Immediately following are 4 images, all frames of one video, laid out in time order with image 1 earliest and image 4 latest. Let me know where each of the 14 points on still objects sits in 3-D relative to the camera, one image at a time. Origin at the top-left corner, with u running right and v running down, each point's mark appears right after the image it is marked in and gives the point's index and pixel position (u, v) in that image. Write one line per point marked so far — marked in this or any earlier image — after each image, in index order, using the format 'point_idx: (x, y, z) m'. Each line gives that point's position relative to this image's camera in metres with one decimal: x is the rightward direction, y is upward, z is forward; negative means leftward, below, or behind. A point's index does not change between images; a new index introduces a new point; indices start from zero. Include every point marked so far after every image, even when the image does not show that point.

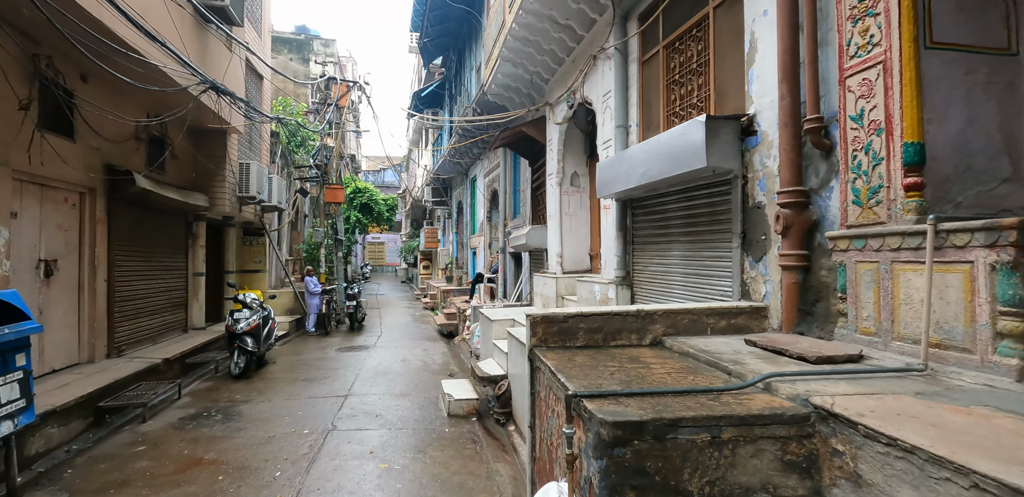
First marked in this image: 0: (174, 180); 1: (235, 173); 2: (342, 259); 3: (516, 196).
0: (-5.8, +1.2, +8.1) m
1: (-5.4, +1.5, +9.2) m
2: (-4.4, -0.3, +12.2) m
3: (+0.1, +1.1, +10.2) m
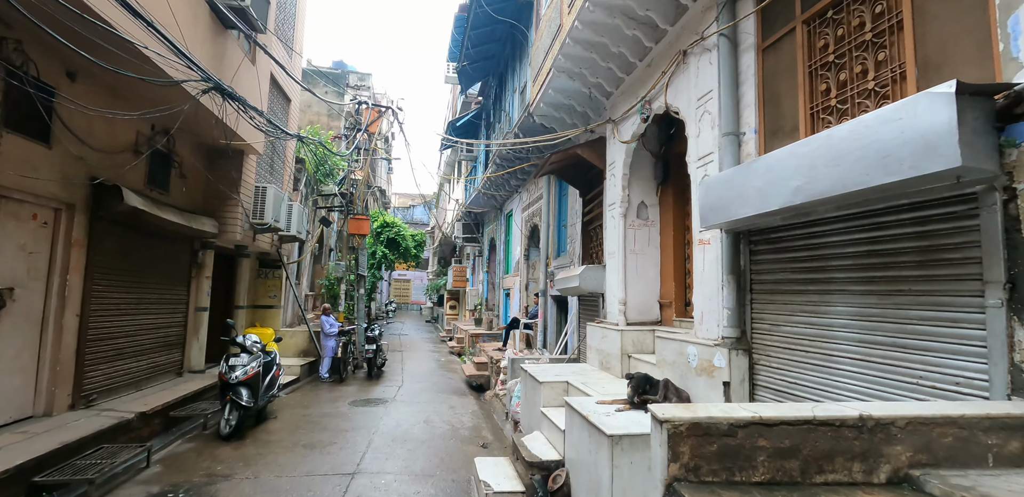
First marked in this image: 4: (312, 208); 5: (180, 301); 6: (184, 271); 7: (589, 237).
0: (-5.0, +0.7, +7.2) m
1: (-4.6, +0.9, +8.3) m
2: (-3.5, -1.1, +11.1) m
3: (+0.9, +0.3, +9.0) m
4: (-5.1, +1.0, +11.9) m
5: (-5.3, -0.8, +7.5) m
6: (-5.2, -0.4, +7.4) m
7: (+1.2, +0.2, +7.4) m
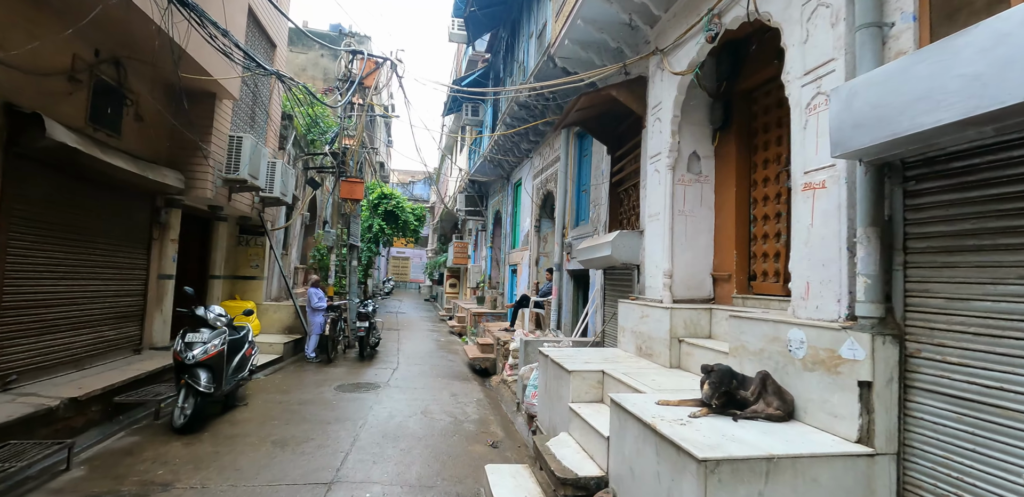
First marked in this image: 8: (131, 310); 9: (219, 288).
0: (-4.8, +1.3, +6.0) m
1: (-4.4, +1.5, +7.2) m
2: (-3.3, -0.4, +10.0) m
3: (+1.1, +0.9, +7.9) m
4: (-4.9, +1.8, +10.8) m
5: (-5.1, -0.2, +6.4) m
6: (-5.0, +0.2, +6.3) m
7: (+1.4, +0.6, +6.3) m
8: (-5.1, -0.8, +6.3) m
9: (-5.0, -0.7, +8.0) m
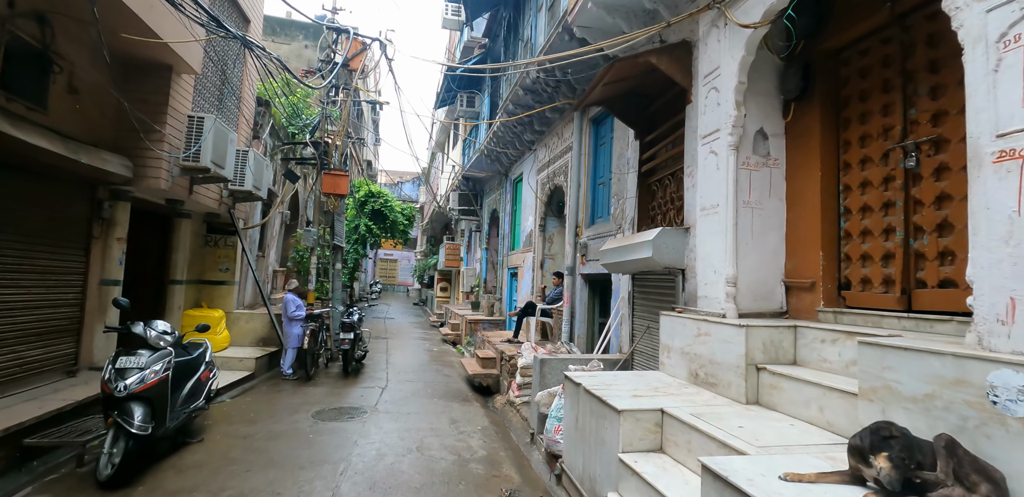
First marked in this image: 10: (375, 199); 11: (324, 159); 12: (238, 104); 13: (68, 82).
0: (-4.7, +1.3, +4.9) m
1: (-4.3, +1.5, +6.1) m
2: (-3.3, -0.5, +8.9) m
3: (+1.2, +0.8, +6.9) m
4: (-4.8, +1.7, +9.7) m
5: (-4.9, -0.2, +5.3) m
6: (-4.9, +0.2, +5.2) m
7: (+1.6, +0.6, +5.4) m
8: (-4.9, -0.8, +5.1) m
9: (-4.9, -0.7, +6.9) m
10: (-5.3, +1.9, +18.1) m
11: (-3.5, +1.7, +8.9) m
12: (-4.3, +2.3, +7.4) m
13: (-4.6, +1.7, +4.9) m
